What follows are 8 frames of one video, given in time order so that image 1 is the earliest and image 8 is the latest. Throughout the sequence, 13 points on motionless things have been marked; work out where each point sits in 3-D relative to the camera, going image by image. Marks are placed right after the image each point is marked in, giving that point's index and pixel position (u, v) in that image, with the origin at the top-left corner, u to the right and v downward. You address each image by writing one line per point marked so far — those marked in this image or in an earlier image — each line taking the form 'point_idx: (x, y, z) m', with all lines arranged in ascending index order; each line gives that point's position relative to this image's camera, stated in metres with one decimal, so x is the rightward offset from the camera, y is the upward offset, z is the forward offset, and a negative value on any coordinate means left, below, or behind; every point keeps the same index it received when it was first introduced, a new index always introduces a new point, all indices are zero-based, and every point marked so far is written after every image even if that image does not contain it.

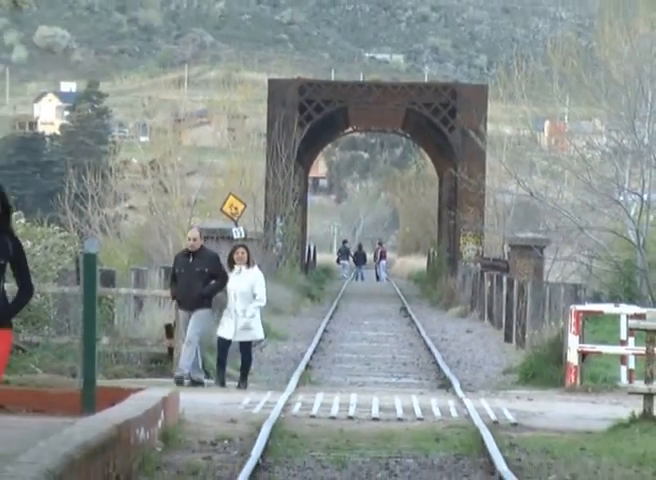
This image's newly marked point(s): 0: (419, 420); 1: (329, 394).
0: (+0.5, -1.1, +13.8) m
1: (0.0, -1.1, +15.4) m
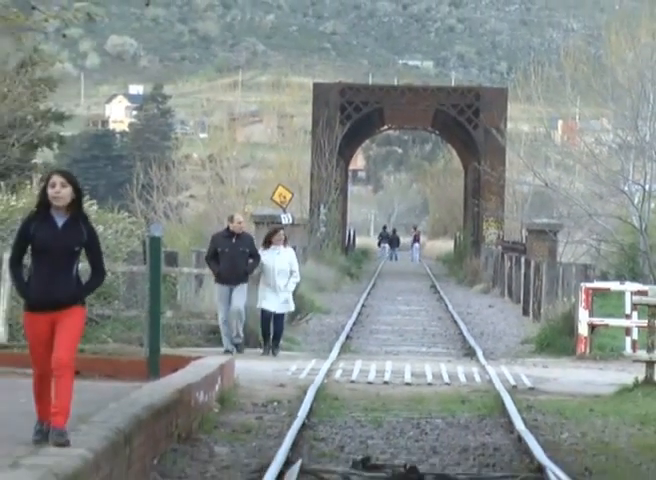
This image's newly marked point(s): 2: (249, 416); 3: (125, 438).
0: (+0.8, -1.0, +15.3) m
1: (+0.3, -0.9, +16.9) m
2: (-0.5, -1.2, +14.2) m
3: (-1.1, -1.1, +11.6) m
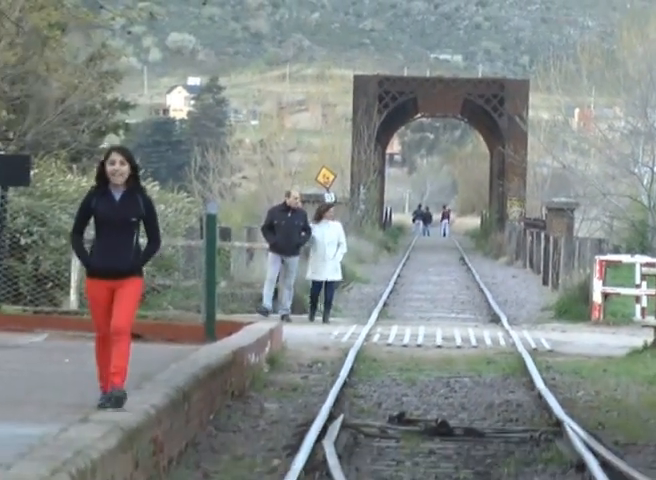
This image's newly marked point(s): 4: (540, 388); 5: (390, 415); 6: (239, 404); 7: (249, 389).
0: (+1.1, -0.8, +16.7) m
1: (+0.7, -0.7, +18.4) m
2: (-0.2, -1.0, +15.6) m
3: (-0.9, -1.0, +13.1) m
4: (+1.5, -1.0, +14.9) m
5: (+0.4, -1.2, +14.4) m
6: (-0.6, -1.1, +14.6) m
7: (-0.6, -1.1, +15.1) m
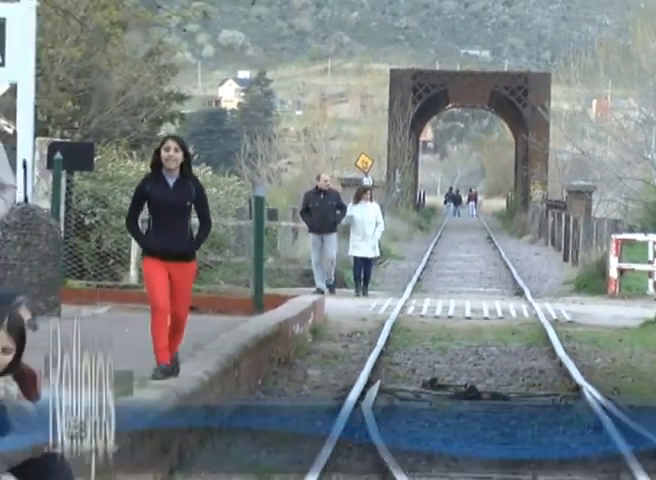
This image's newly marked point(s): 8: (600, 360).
0: (+1.4, -0.7, +18.1) m
1: (+1.0, -0.6, +19.7) m
2: (+0.1, -0.8, +17.0) m
3: (-0.6, -0.8, +14.5) m
4: (+1.8, -0.9, +16.3) m
5: (+0.7, -1.1, +15.8) m
6: (-0.3, -1.0, +16.0) m
7: (-0.3, -0.9, +16.4) m
8: (+2.1, -0.9, +16.3) m
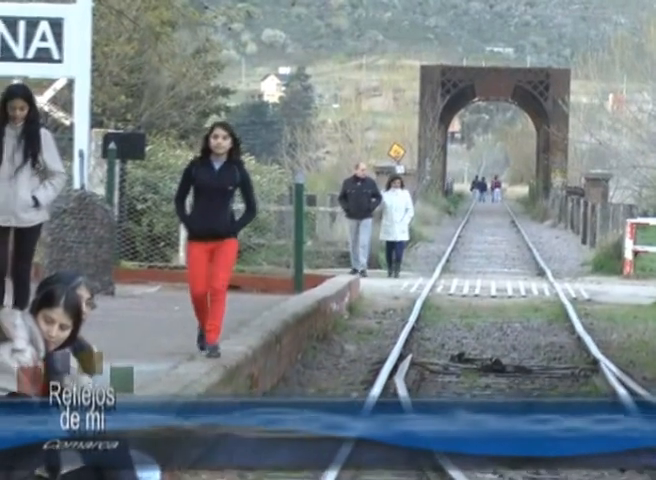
0: (+1.8, -0.5, +19.3) m
1: (+1.4, -0.4, +21.0) m
2: (+0.4, -0.7, +18.3) m
3: (-0.4, -0.7, +15.8) m
4: (+2.1, -0.8, +17.5) m
5: (+1.0, -0.9, +17.0) m
6: (0.0, -0.9, +17.3) m
7: (0.0, -0.8, +17.7) m
8: (+2.4, -0.8, +17.5) m
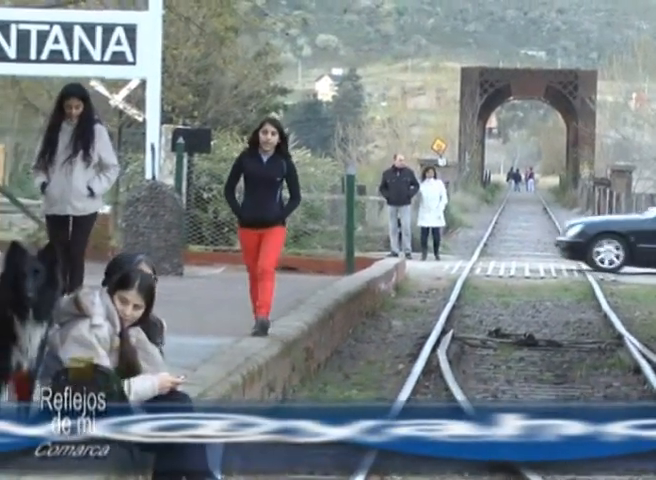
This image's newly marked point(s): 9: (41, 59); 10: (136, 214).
0: (+2.3, -0.4, +21.0) m
1: (+1.9, -0.2, +22.7) m
2: (+0.8, -0.6, +20.0) m
3: (0.0, -0.6, +17.6) m
4: (+2.5, -0.6, +19.2) m
5: (+1.4, -0.8, +18.8) m
6: (+0.4, -0.7, +19.1) m
7: (+0.5, -0.7, +19.5) m
8: (+2.8, -0.7, +19.2) m
9: (-2.7, +1.7, +19.5) m
10: (-1.8, +0.2, +19.7) m
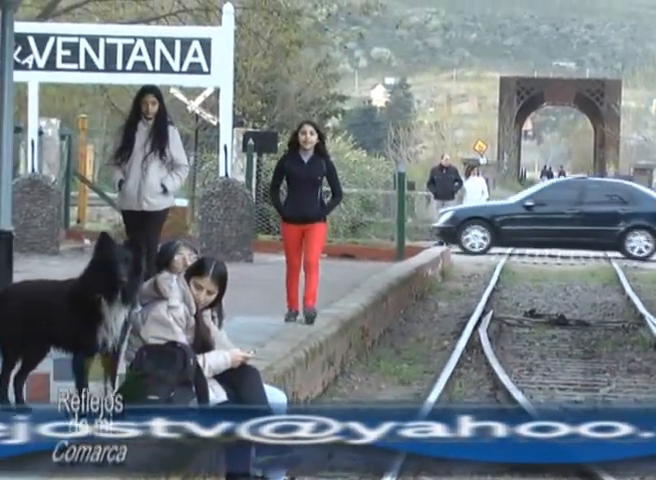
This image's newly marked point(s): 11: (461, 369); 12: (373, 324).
0: (+2.9, -0.3, +23.4) m
1: (+2.5, -0.1, +25.1) m
2: (+1.4, -0.5, +22.4) m
3: (+0.5, -0.5, +20.0) m
4: (+3.1, -0.5, +21.6) m
5: (+2.0, -0.7, +21.1) m
6: (+0.9, -0.6, +21.4) m
7: (+1.0, -0.6, +21.9) m
8: (+3.4, -0.6, +21.6) m
9: (-2.1, +1.8, +22.0) m
10: (-1.2, +0.3, +22.1) m
11: (+1.1, -1.1, +18.1) m
12: (+0.4, -0.7, +19.1) m
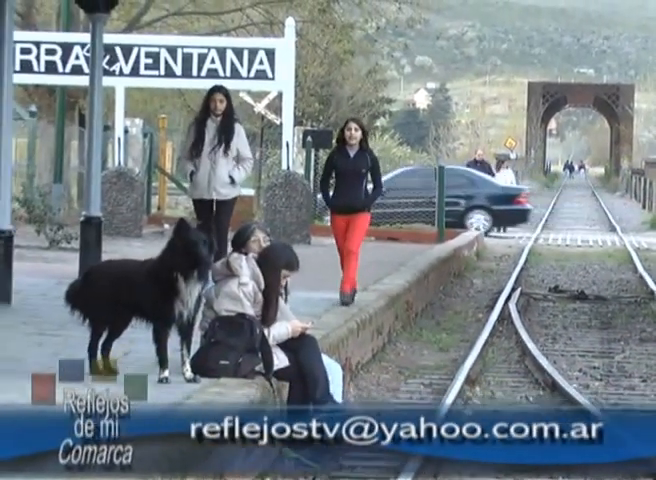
0: (+3.5, -0.1, +26.4) m
1: (+3.2, +0.1, +28.1) m
2: (+2.0, -0.3, +25.5) m
3: (+1.1, -0.4, +23.0) m
4: (+3.6, -0.4, +24.6) m
5: (+2.5, -0.5, +24.2) m
6: (+1.5, -0.5, +24.5) m
7: (+1.6, -0.4, +24.9) m
8: (+4.0, -0.4, +24.6) m
9: (-1.5, +2.0, +25.1) m
10: (-0.6, +0.5, +25.3) m
11: (+1.6, -0.9, +21.2) m
12: (+0.9, -0.6, +22.2) m
